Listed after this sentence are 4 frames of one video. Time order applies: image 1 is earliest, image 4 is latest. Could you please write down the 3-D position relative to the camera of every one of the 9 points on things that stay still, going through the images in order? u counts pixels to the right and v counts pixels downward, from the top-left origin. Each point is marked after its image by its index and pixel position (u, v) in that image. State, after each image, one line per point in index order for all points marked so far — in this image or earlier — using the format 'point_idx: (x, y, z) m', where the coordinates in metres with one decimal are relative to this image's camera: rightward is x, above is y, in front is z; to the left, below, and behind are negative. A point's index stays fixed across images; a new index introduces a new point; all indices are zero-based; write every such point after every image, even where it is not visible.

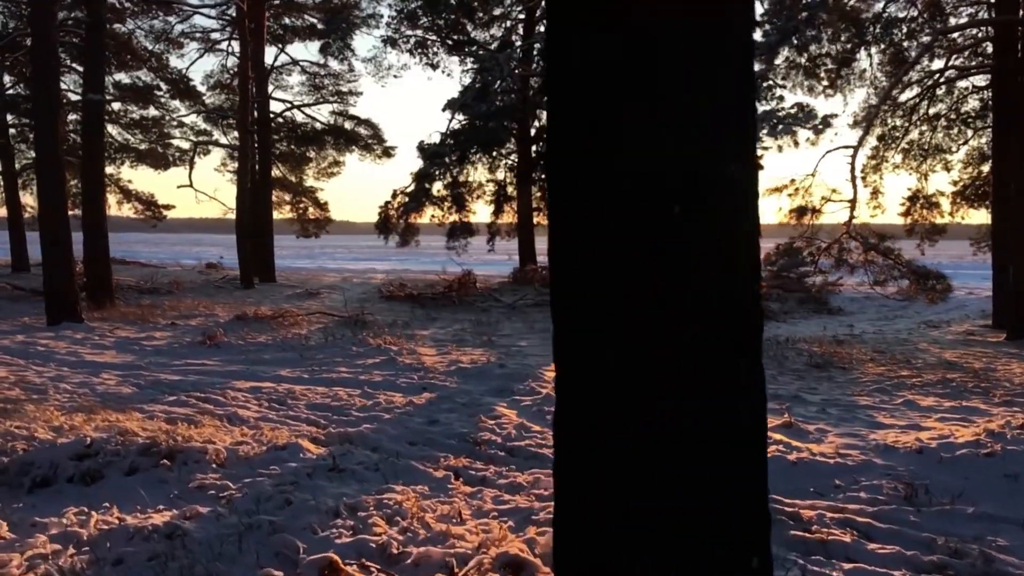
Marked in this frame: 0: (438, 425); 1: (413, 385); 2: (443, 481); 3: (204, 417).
0: (-0.6, -1.0, +5.6) m
1: (-1.0, -1.0, +7.5) m
2: (-0.4, -1.0, +4.1) m
3: (-2.3, -1.0, +5.6) m
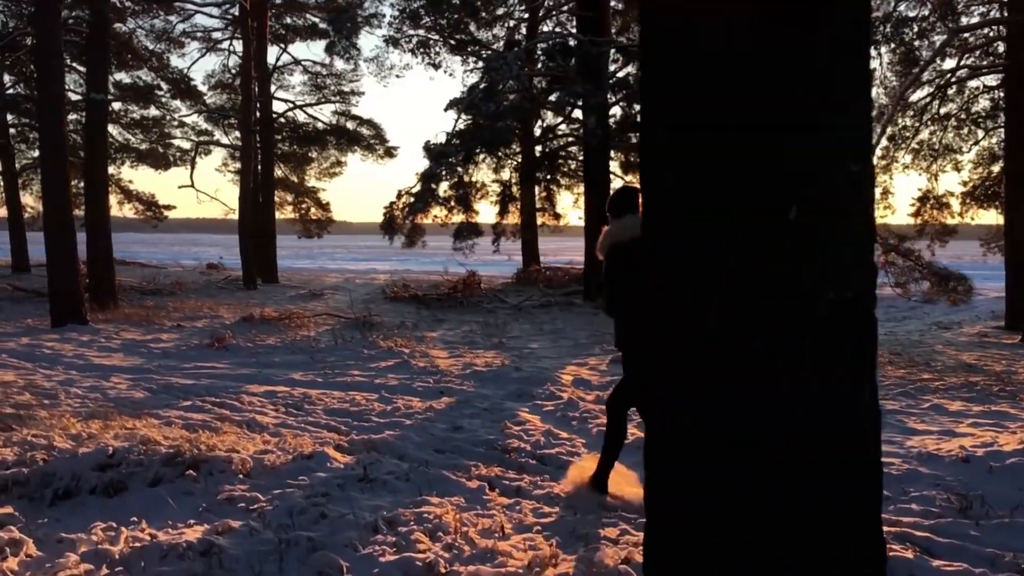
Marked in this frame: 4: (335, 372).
0: (-0.4, -1.0, +5.5) m
1: (-0.8, -1.0, +7.4) m
2: (-0.2, -1.1, +3.9) m
3: (-2.1, -1.0, +5.5) m
4: (-2.0, -1.0, +8.6) m
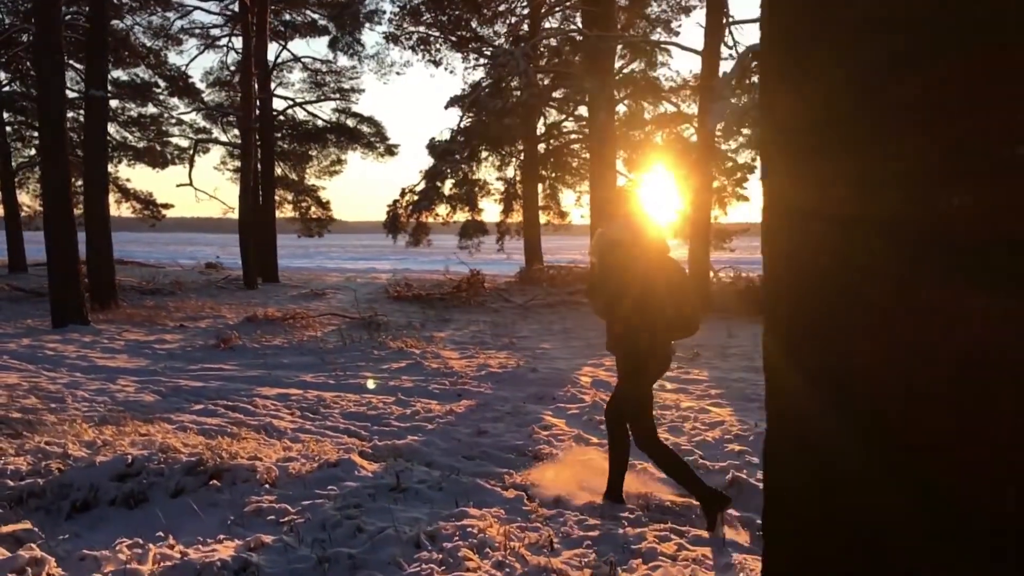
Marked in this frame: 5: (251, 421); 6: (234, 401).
0: (-0.2, -1.0, +5.3) m
1: (-0.6, -1.0, +7.2) m
2: (0.0, -1.1, +3.8) m
3: (-1.9, -1.0, +5.3) m
4: (-1.8, -1.0, +8.4) m
5: (-2.0, -1.0, +5.7) m
6: (-2.5, -1.0, +6.7) m
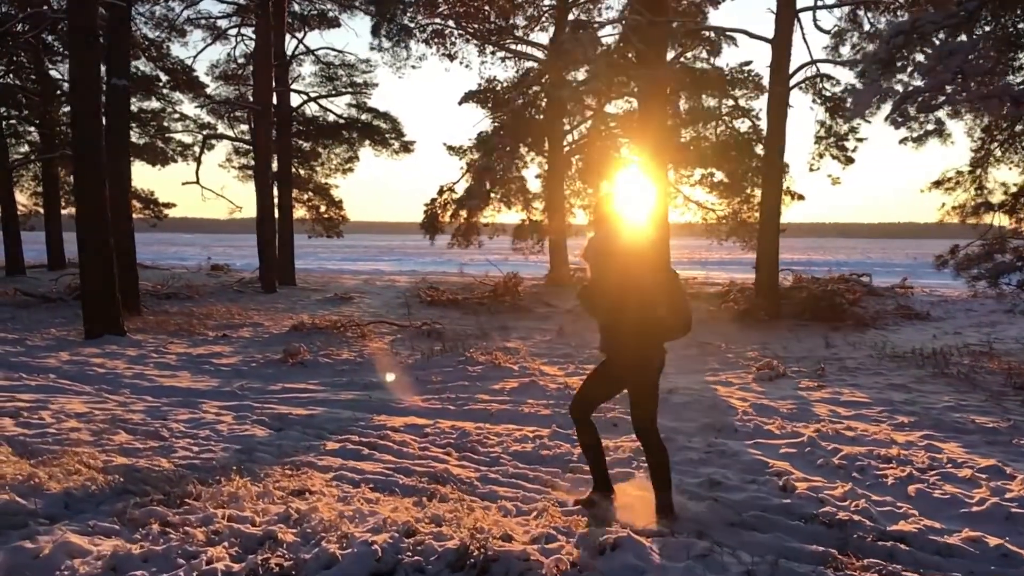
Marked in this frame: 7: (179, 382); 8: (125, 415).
0: (+1.2, -1.2, +4.3) m
1: (+0.7, -1.1, +6.2) m
2: (+1.5, -1.2, +2.8) m
3: (-0.5, -1.1, +4.3) m
4: (-0.5, -1.1, +7.4) m
5: (-0.6, -1.1, +4.7) m
6: (-1.1, -1.1, +5.7) m
7: (-3.7, -1.0, +8.3) m
8: (-3.4, -1.1, +6.5) m
